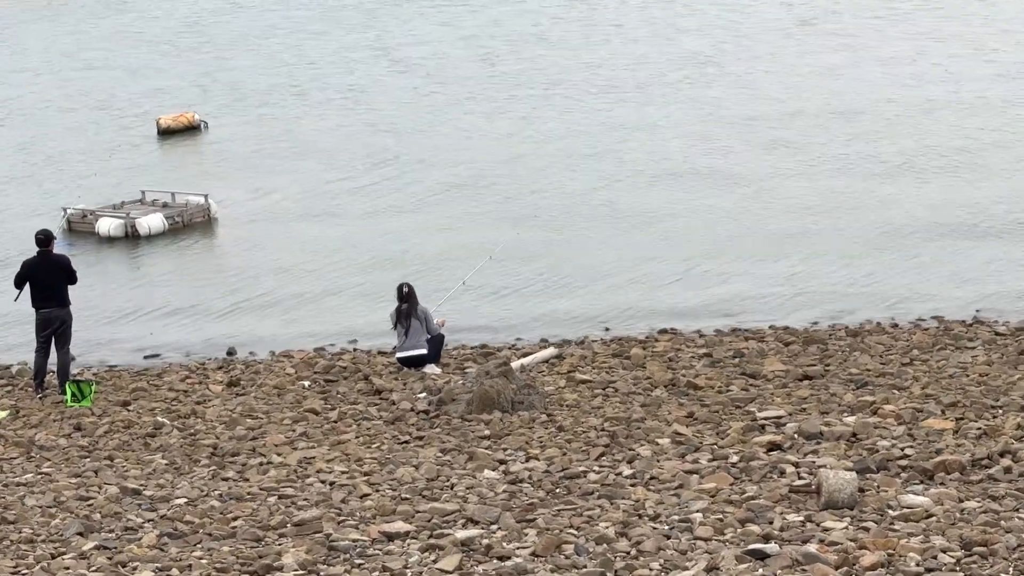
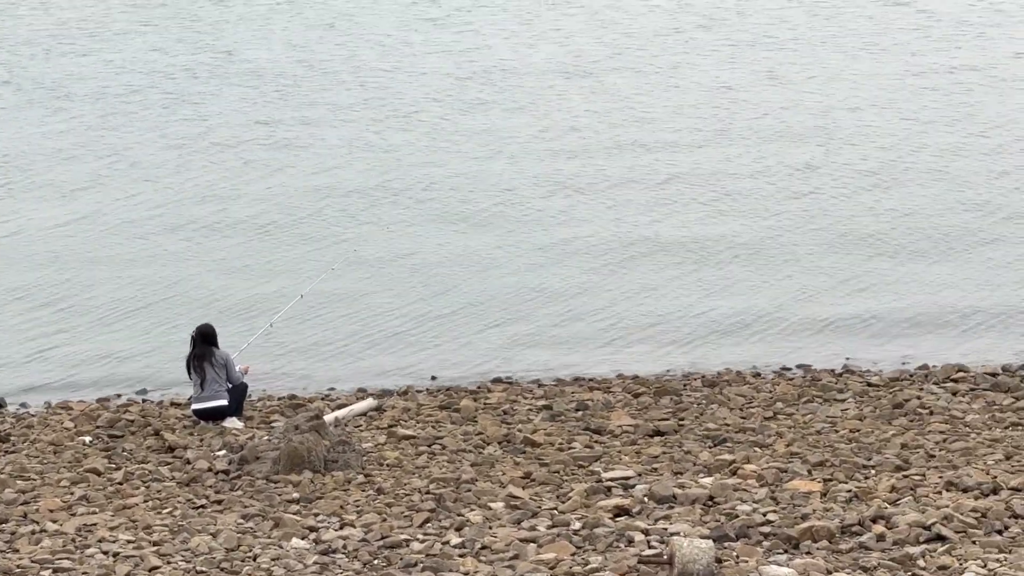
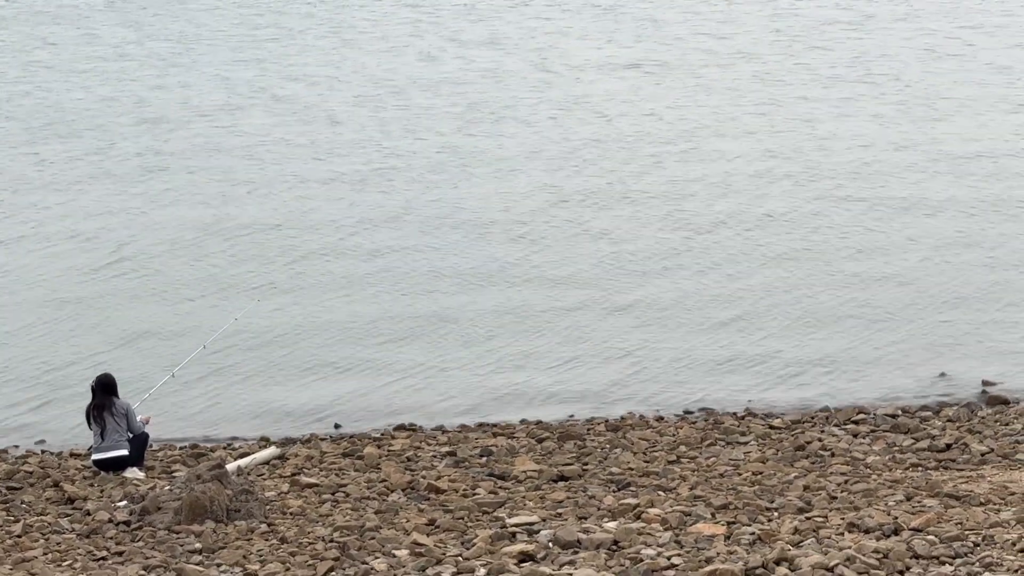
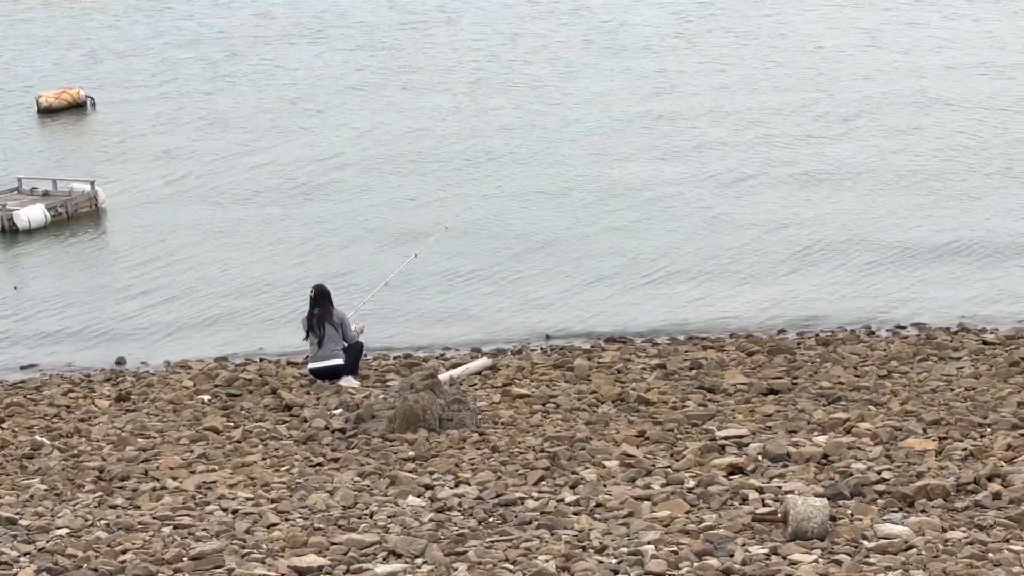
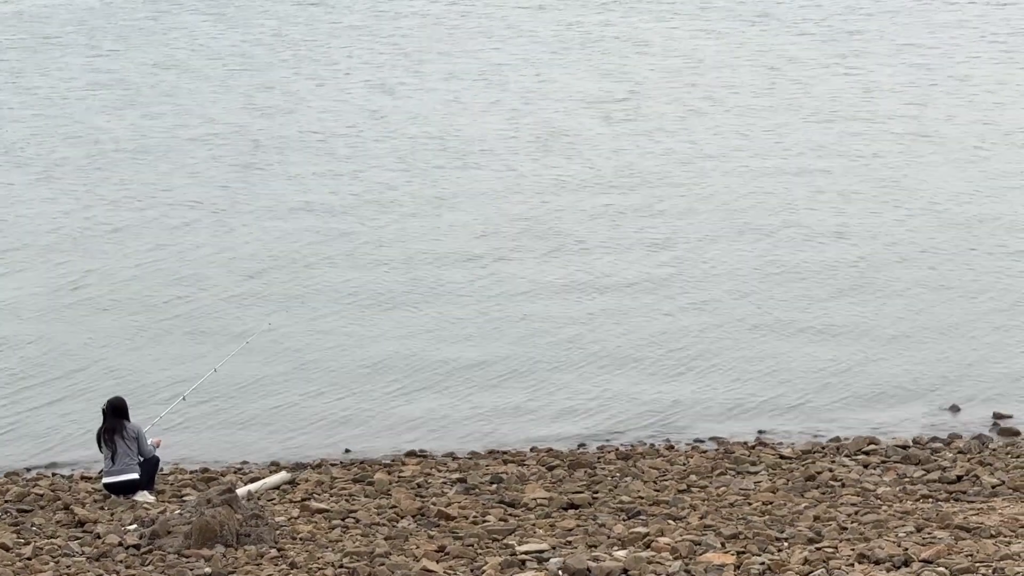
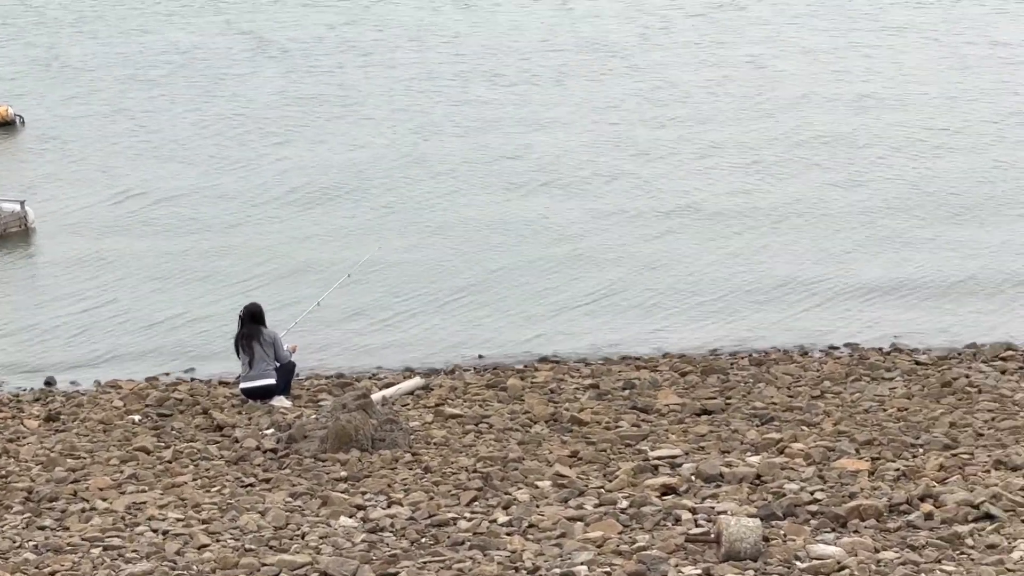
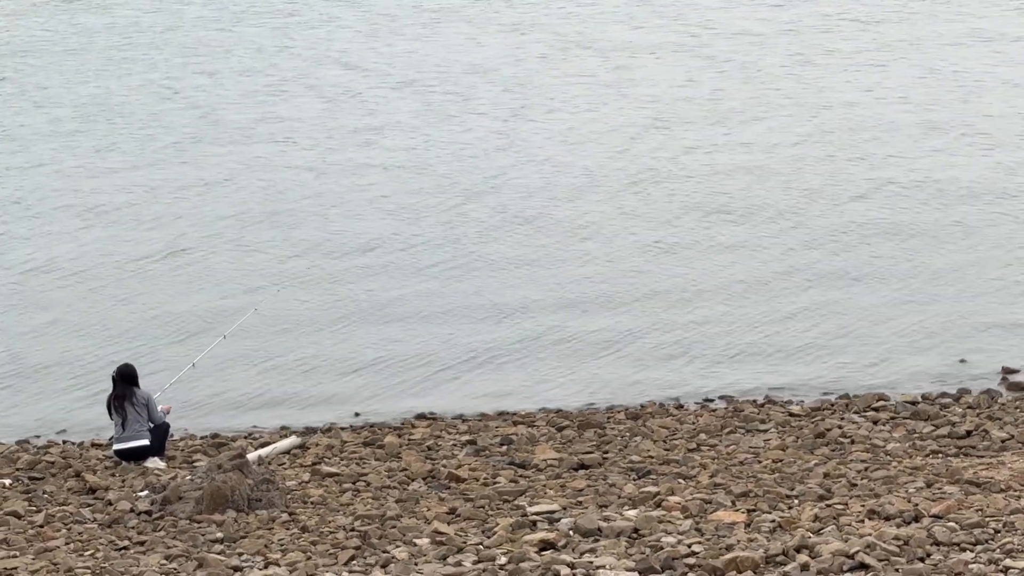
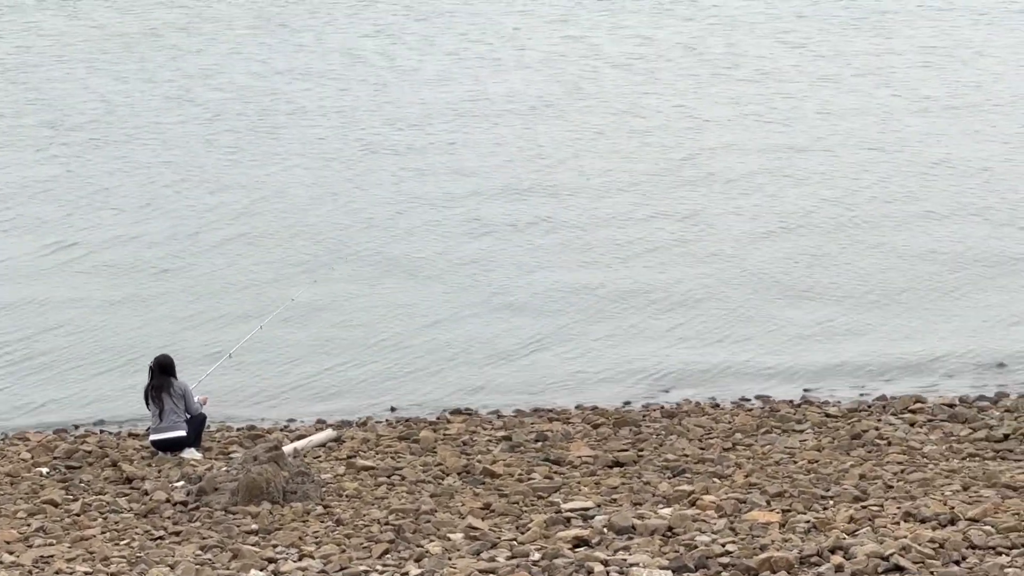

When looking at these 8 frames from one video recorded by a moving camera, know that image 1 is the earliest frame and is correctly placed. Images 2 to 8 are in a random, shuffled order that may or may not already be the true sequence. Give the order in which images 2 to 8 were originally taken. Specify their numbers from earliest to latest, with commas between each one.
4, 6, 2, 8, 5, 3, 7
